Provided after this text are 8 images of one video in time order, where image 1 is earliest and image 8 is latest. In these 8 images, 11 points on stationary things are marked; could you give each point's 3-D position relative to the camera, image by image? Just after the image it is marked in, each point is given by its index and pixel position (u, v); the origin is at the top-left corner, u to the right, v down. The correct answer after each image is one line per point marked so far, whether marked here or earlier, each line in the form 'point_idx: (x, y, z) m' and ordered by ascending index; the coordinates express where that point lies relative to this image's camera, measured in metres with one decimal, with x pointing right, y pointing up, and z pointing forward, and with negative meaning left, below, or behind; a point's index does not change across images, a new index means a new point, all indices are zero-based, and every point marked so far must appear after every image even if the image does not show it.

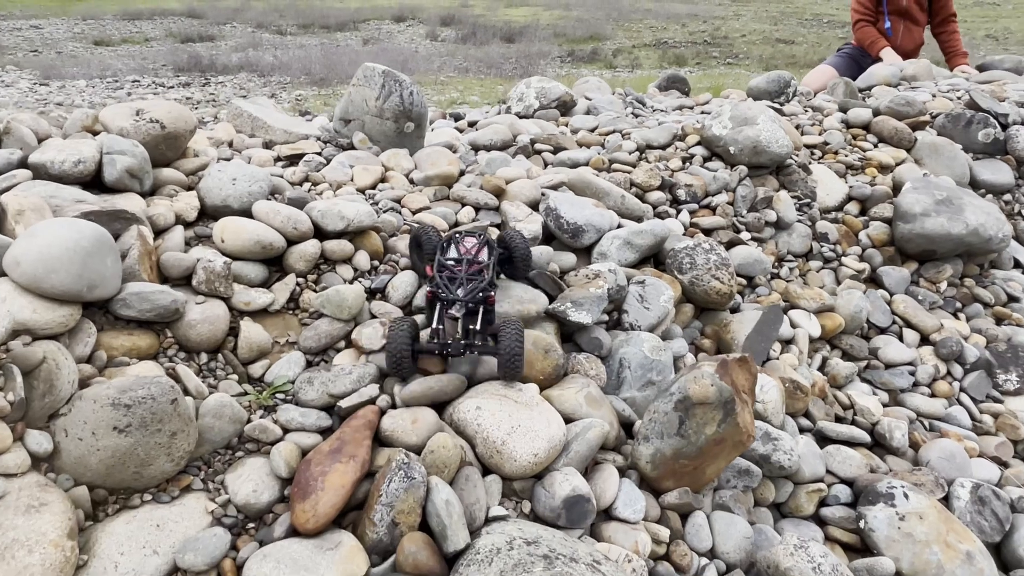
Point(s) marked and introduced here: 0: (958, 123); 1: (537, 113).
0: (+3.6, +1.3, +5.6) m
1: (+0.2, +1.4, +5.6) m
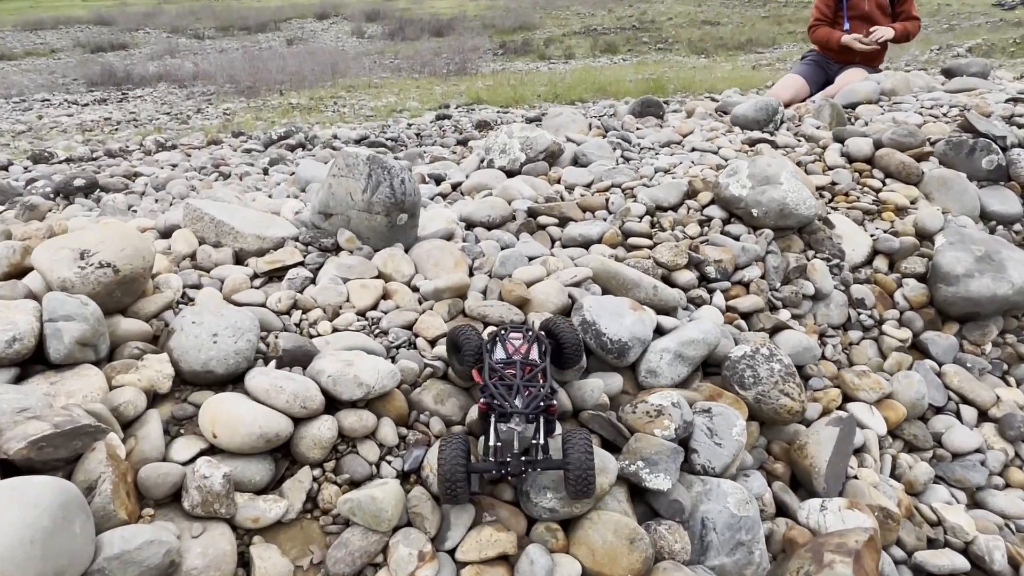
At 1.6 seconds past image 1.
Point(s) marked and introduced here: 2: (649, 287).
0: (+3.5, +1.1, +5.4) m
1: (+0.1, +0.9, +5.1) m
2: (+0.7, 0.0, +3.5) m
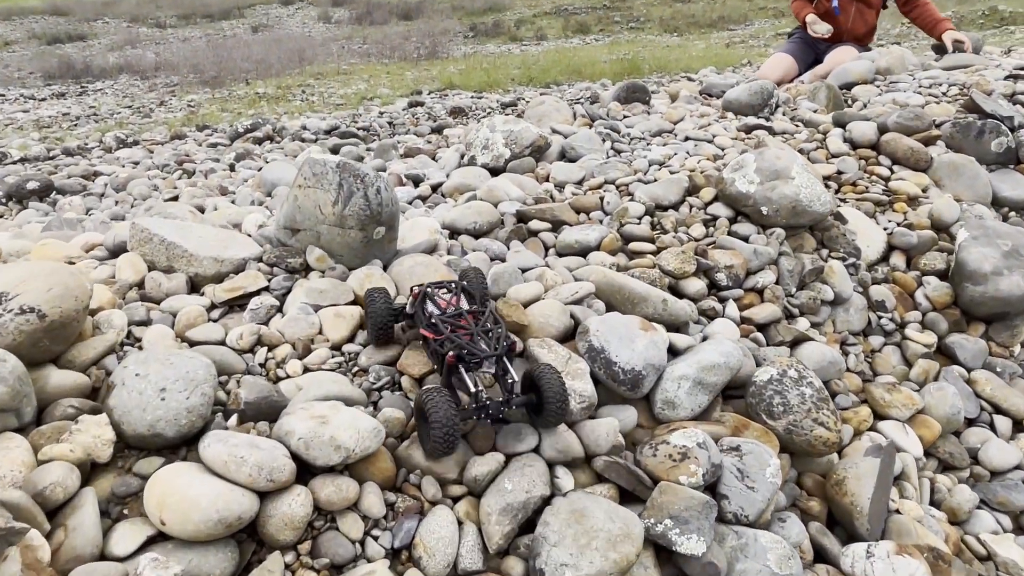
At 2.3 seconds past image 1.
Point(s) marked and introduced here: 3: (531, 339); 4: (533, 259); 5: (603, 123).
0: (+3.4, +1.1, +5.1) m
1: (0.0, +0.8, +4.7) m
2: (+0.7, -0.1, +3.1) m
3: (+0.1, -0.2, +2.8) m
4: (+0.1, +0.1, +3.4) m
5: (+0.8, +1.4, +5.9) m
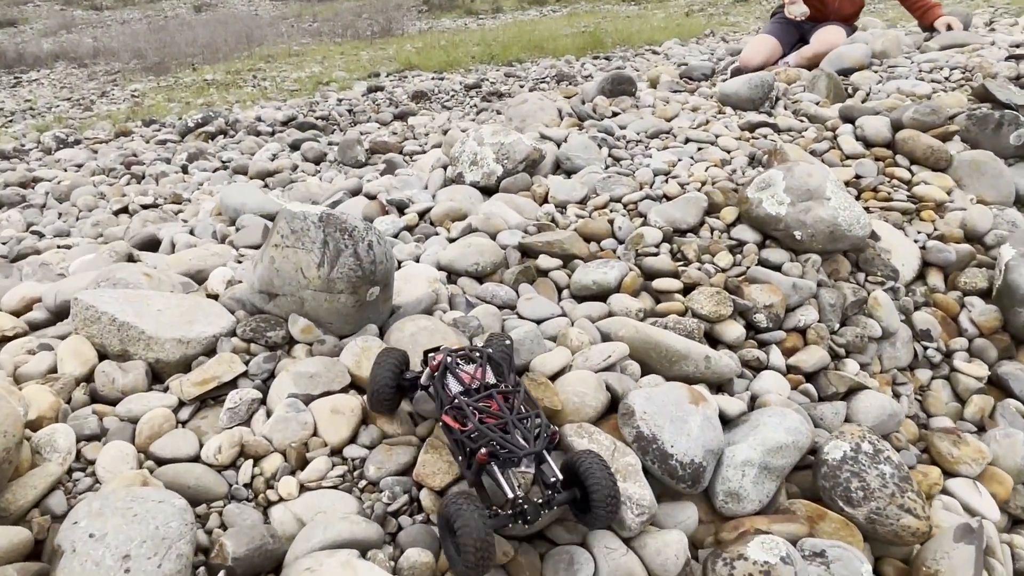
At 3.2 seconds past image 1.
0: (+3.3, +1.1, +4.8) m
1: (-0.1, +0.7, +4.3) m
2: (+0.7, -0.3, +2.7) m
3: (+0.2, -0.5, +2.3) m
4: (+0.2, -0.1, +3.0) m
5: (+0.6, +1.3, +5.4) m
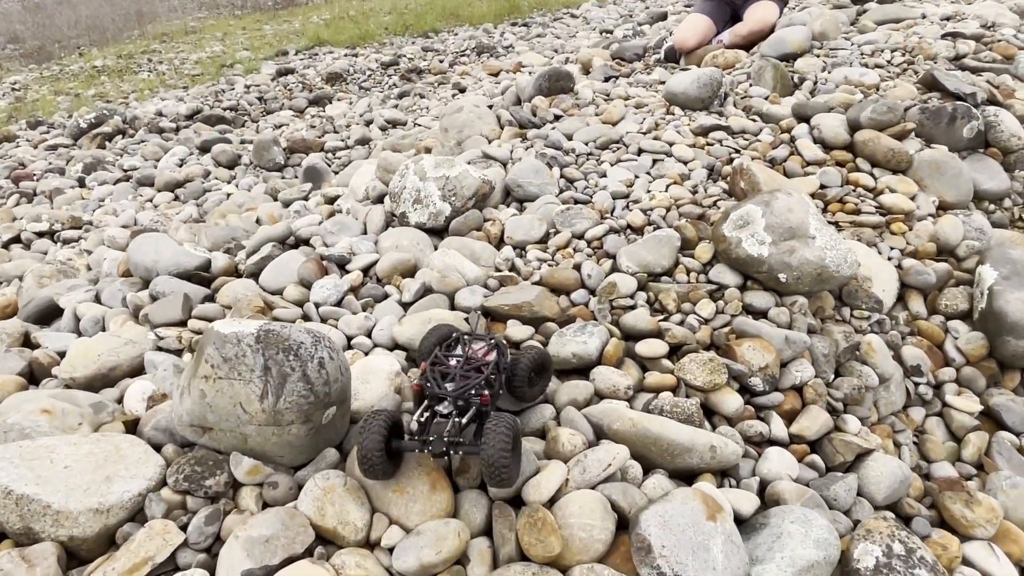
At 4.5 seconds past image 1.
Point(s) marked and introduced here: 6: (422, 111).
0: (+2.9, +1.1, +4.7) m
1: (-0.3, +0.4, +3.9) m
2: (+0.7, -0.6, +2.5) m
3: (+0.2, -0.8, +2.0) m
4: (+0.1, -0.4, +2.7) m
5: (+0.2, +1.1, +5.0) m
6: (-1.0, +2.0, +7.7) m
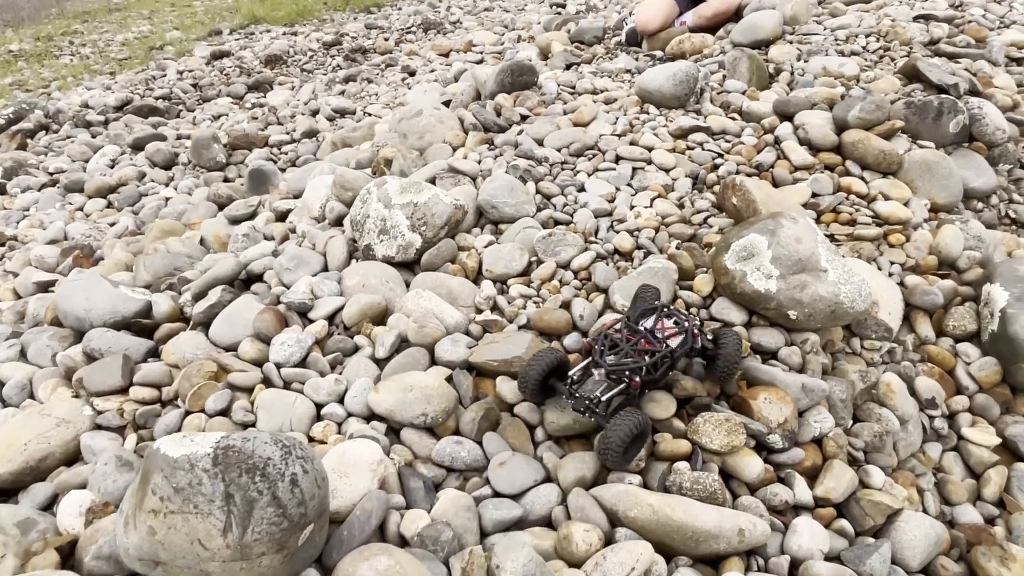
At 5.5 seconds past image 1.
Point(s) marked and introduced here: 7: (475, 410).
0: (+2.7, +1.1, +4.5) m
1: (-0.4, +0.2, +3.5) m
2: (+0.7, -0.8, +2.2) m
3: (+0.2, -1.1, +1.8) m
4: (+0.1, -0.7, +2.4) m
5: (0.0, +1.0, +4.7) m
6: (-1.5, +2.0, +7.2) m
7: (-0.1, -0.5, +2.6) m
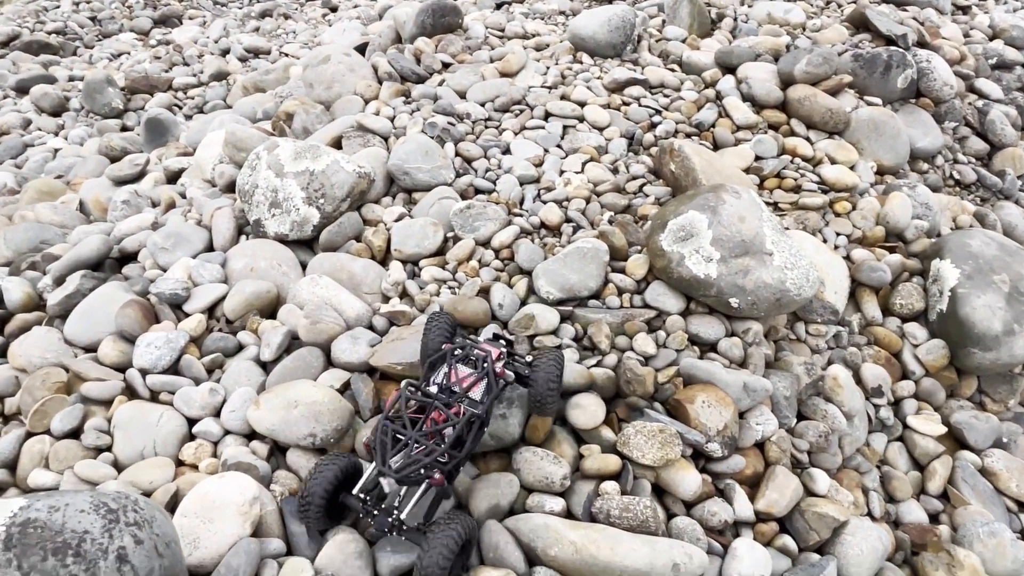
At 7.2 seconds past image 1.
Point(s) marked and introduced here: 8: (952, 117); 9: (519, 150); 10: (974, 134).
0: (+2.2, +1.3, +4.2) m
1: (-0.8, +0.2, +3.1) m
2: (+0.4, -0.8, +1.9) m
3: (0.0, -1.1, +1.5) m
4: (-0.2, -0.7, +2.0) m
5: (-0.5, +1.2, +4.2) m
6: (-2.2, +2.3, +6.5) m
7: (-0.4, -0.5, +2.3) m
8: (+2.8, +1.1, +4.4) m
9: (+0.1, +0.7, +3.6) m
10: (+3.0, +1.0, +4.4) m
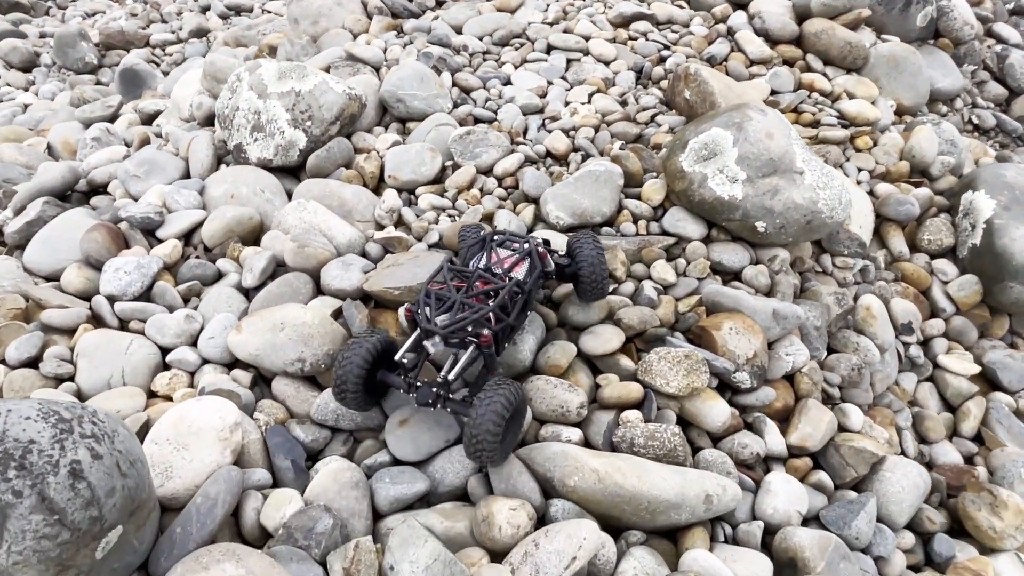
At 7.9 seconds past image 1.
0: (+2.2, +1.6, +4.0) m
1: (-0.8, +0.5, +2.8) m
2: (+0.5, -0.5, +1.7) m
3: (+0.1, -0.9, +1.3) m
4: (-0.2, -0.4, +1.8) m
5: (-0.5, +1.5, +3.9) m
6: (-2.2, +2.7, +6.1) m
7: (-0.4, -0.2, +2.0) m
8: (+2.8, +1.4, +4.2) m
9: (+0.1, +1.0, +3.4) m
10: (+2.9, +1.3, +4.2) m
